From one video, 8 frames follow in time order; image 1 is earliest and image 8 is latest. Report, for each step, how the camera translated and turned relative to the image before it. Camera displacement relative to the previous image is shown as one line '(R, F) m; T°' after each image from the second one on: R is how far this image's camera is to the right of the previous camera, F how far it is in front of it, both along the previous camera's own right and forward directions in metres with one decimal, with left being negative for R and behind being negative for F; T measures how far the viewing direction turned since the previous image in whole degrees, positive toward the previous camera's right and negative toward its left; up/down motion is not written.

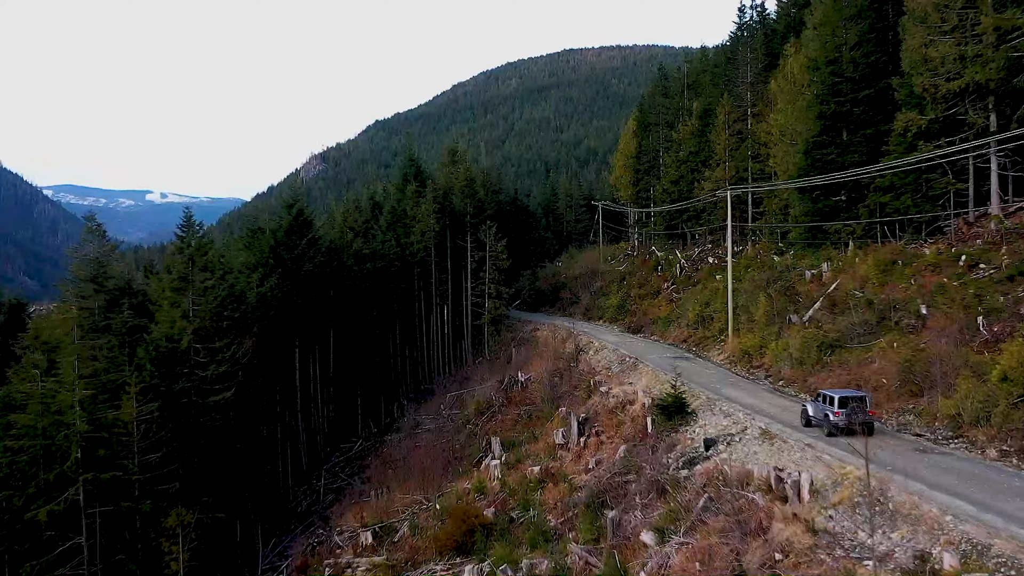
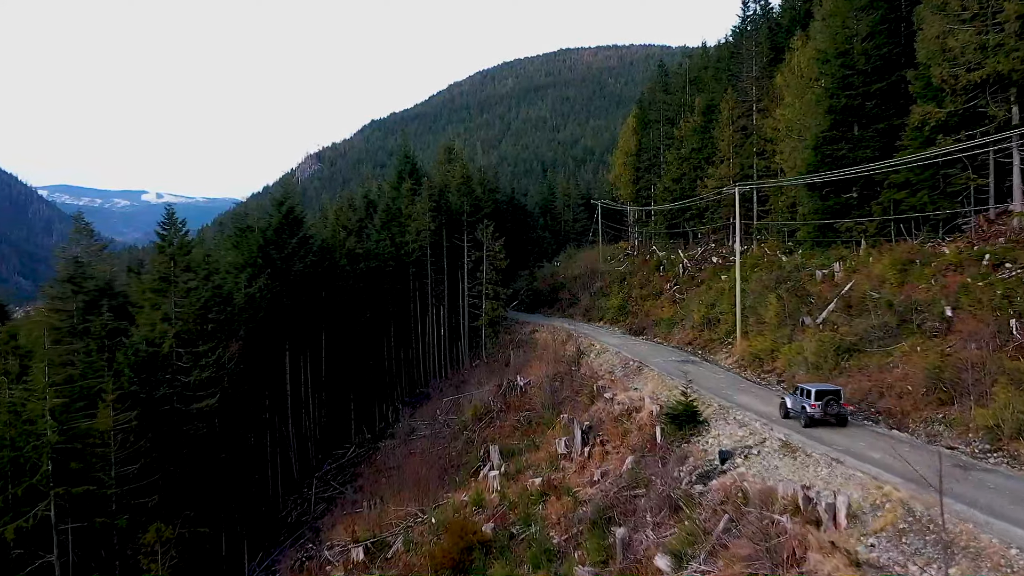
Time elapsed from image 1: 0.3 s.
(-0.1, +1.0) m; 0°
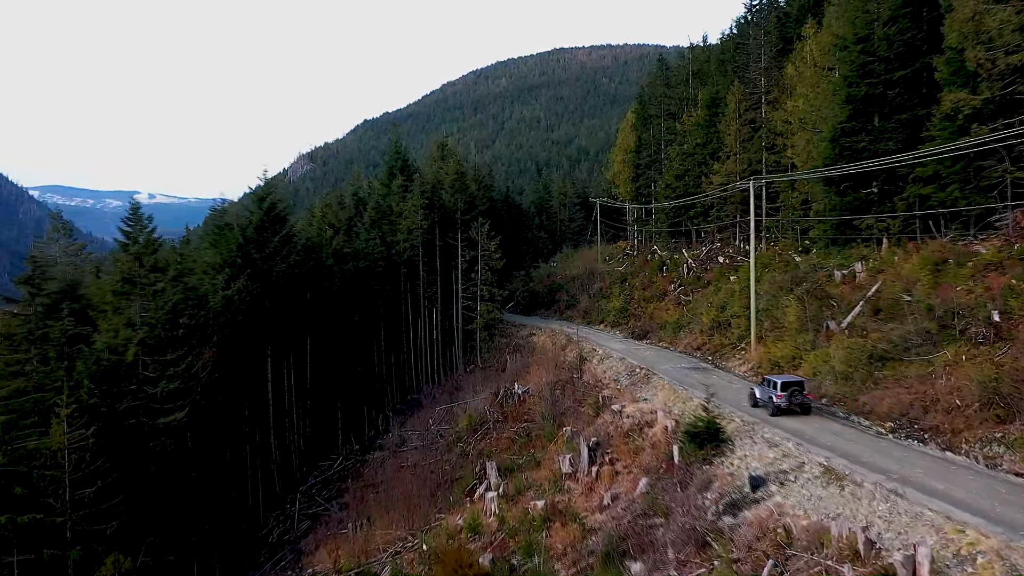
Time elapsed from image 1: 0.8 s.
(-0.1, +1.7) m; 0°
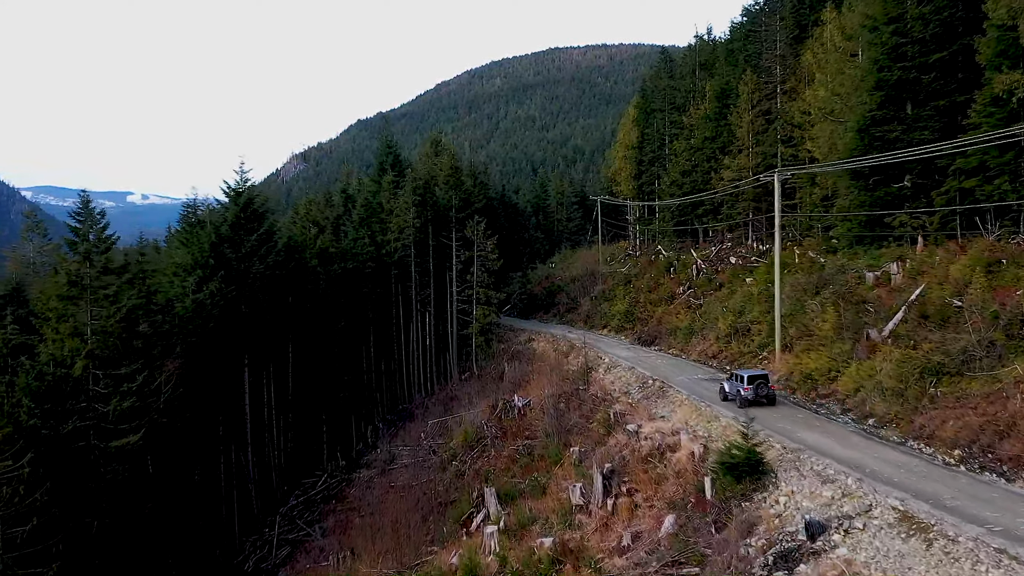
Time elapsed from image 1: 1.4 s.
(-0.1, +2.1) m; 0°
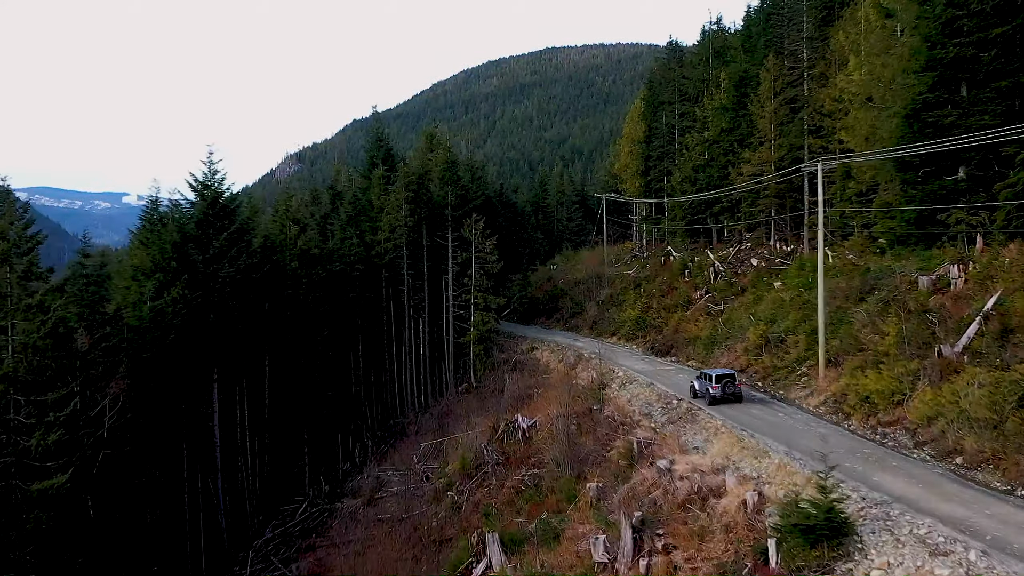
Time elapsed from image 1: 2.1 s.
(-0.1, +2.6) m; 0°
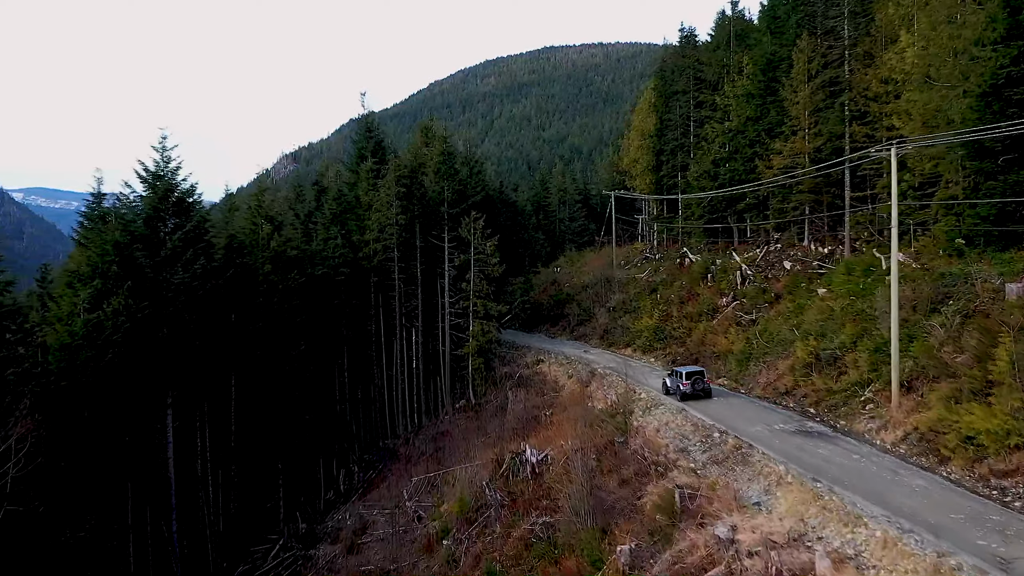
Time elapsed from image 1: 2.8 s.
(-0.2, +3.0) m; 0°
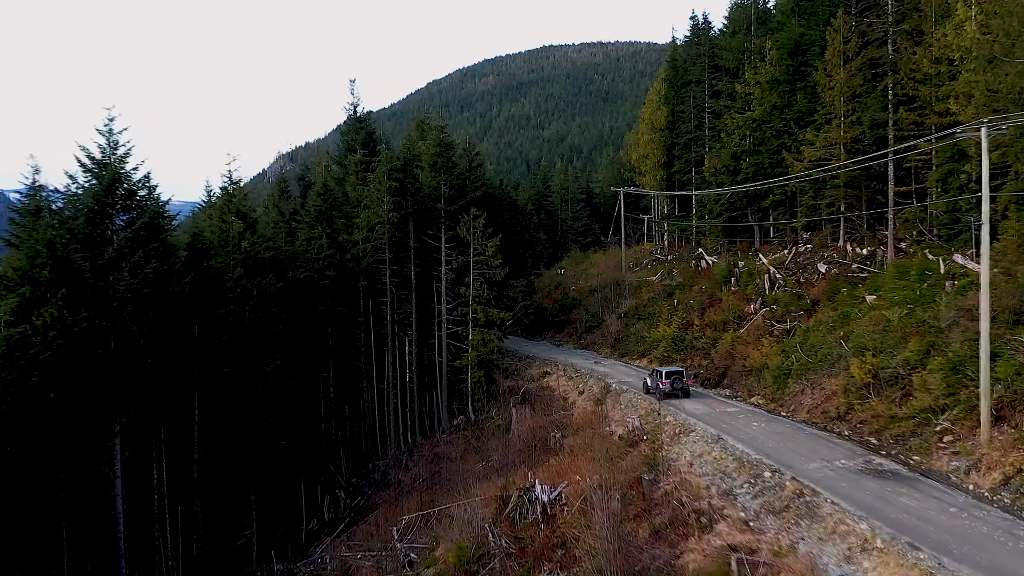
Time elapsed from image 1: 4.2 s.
(-0.1, +2.5) m; 0°
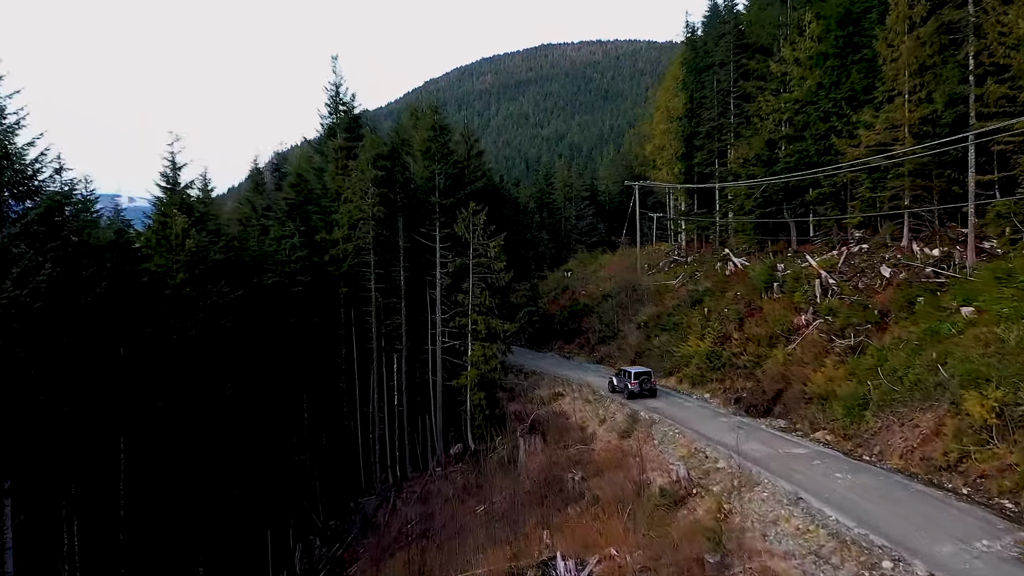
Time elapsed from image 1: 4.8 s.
(-0.2, +3.5) m; 0°
